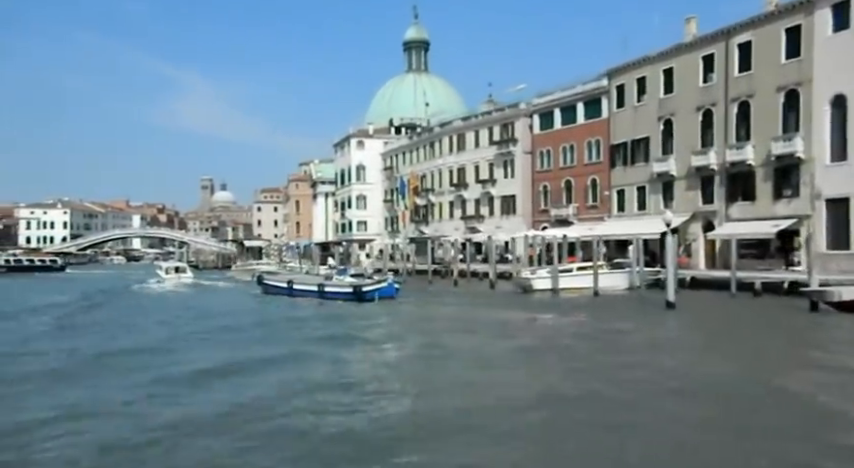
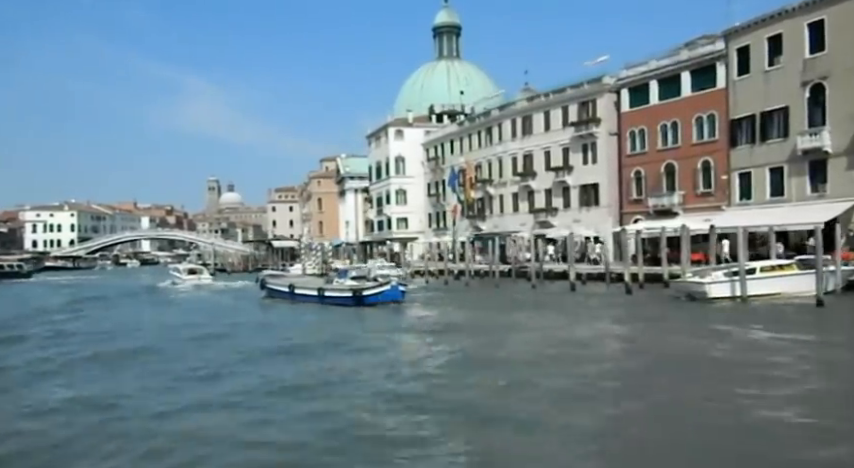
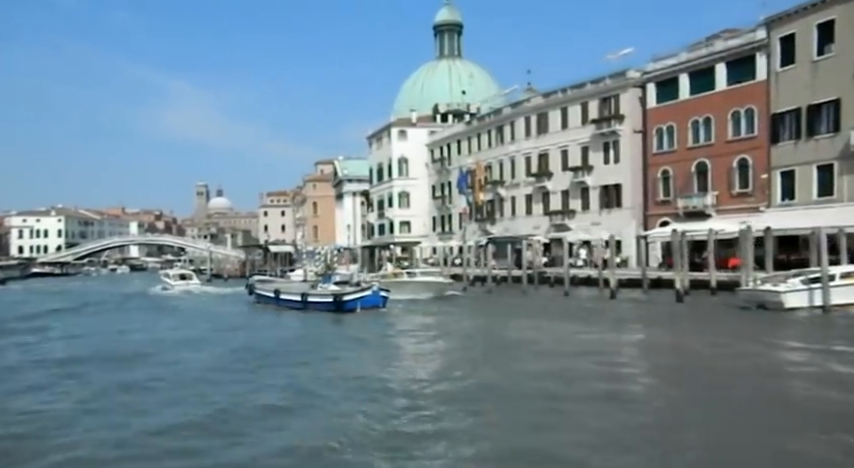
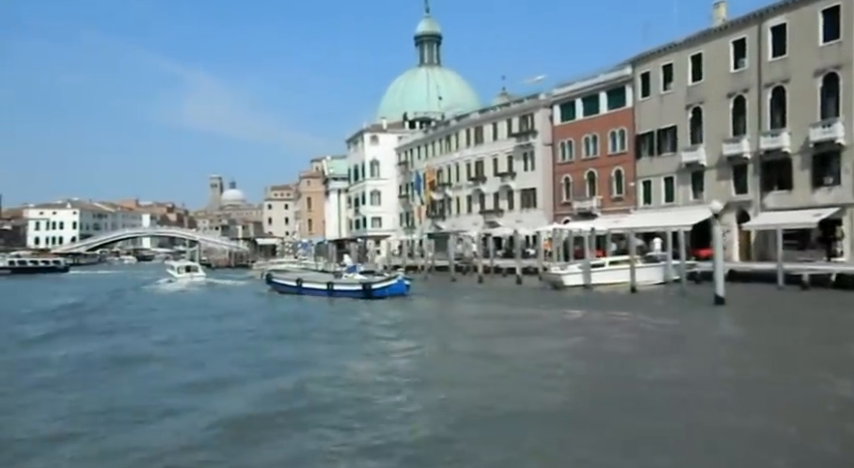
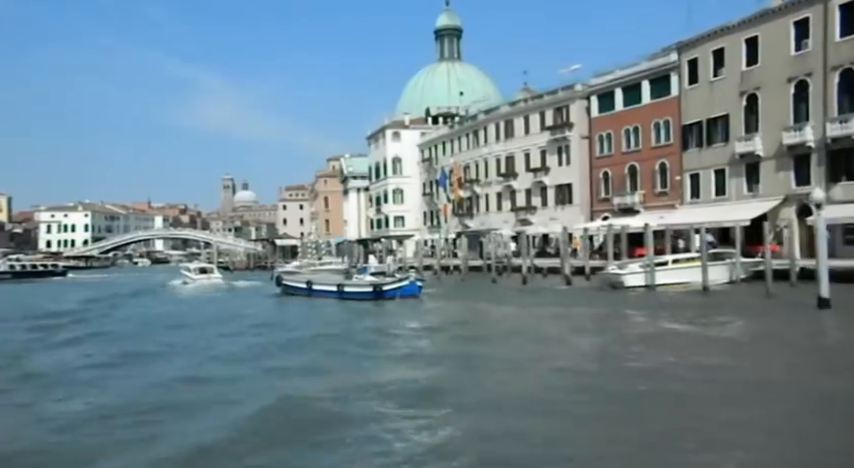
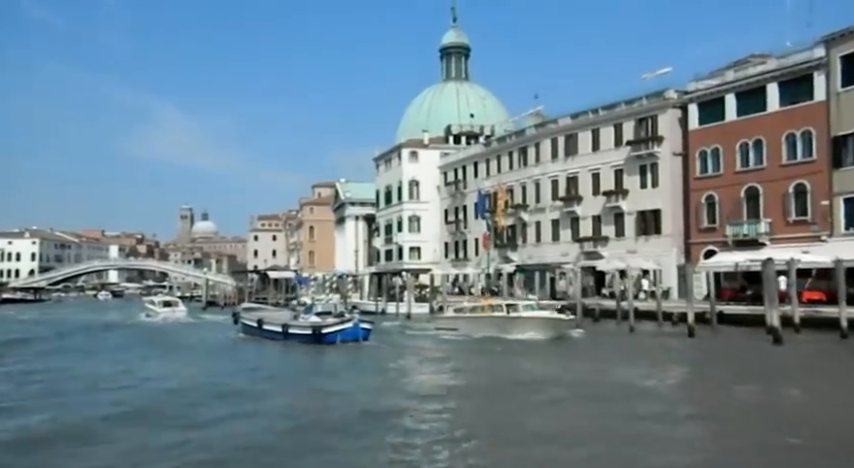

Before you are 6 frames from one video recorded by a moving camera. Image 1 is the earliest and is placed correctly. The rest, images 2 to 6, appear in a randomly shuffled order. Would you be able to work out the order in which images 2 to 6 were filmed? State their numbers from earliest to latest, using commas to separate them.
4, 5, 2, 3, 6
